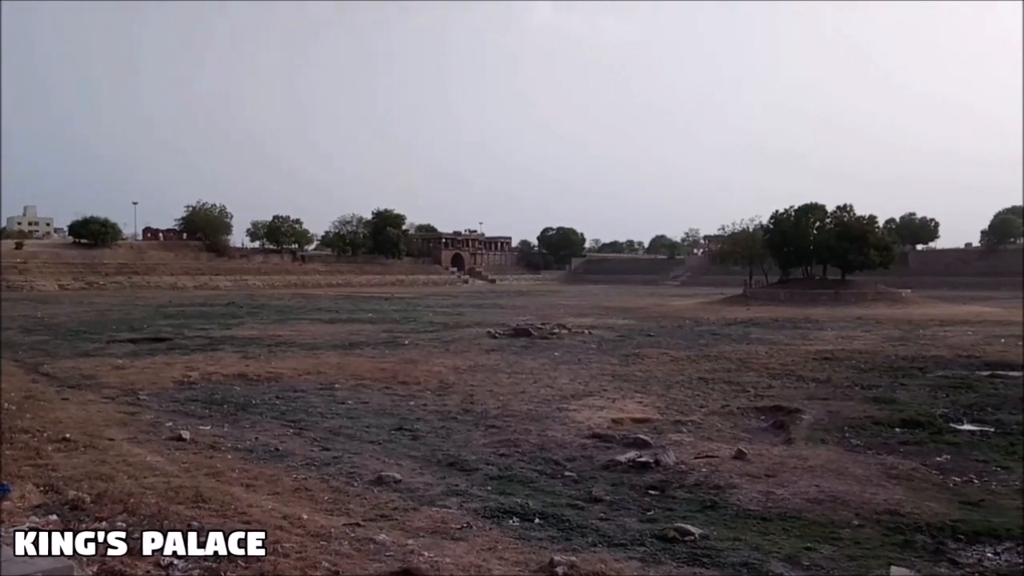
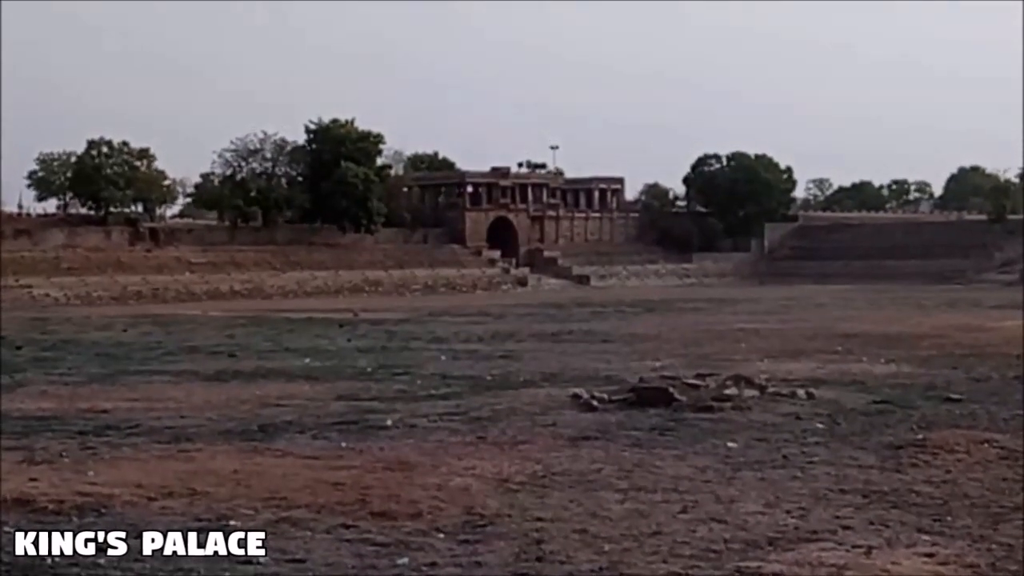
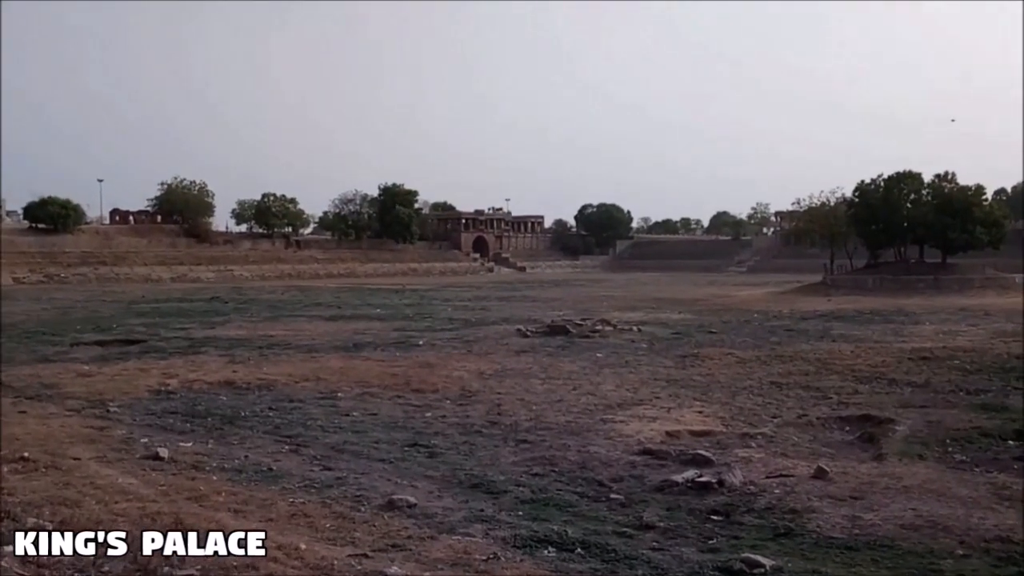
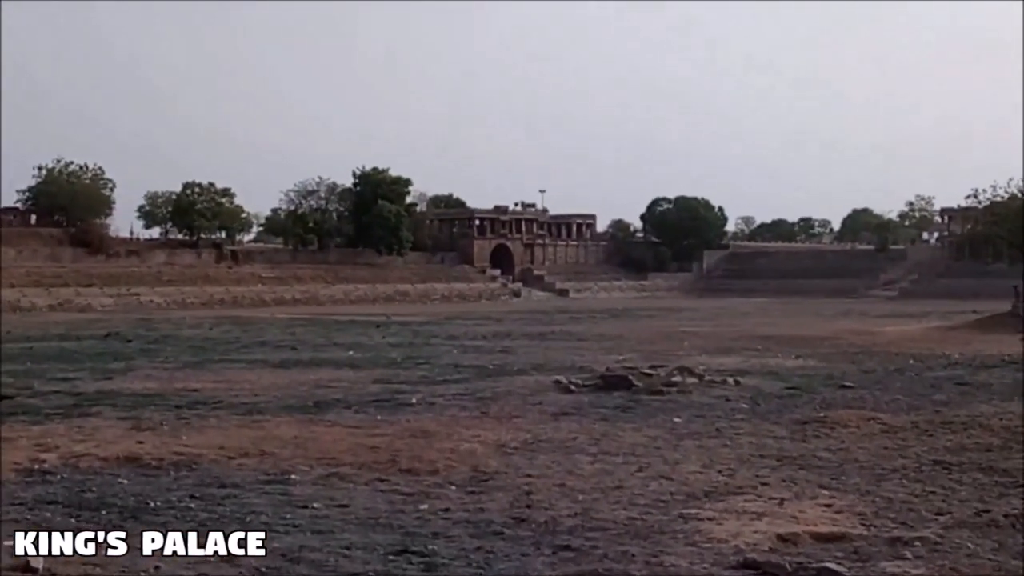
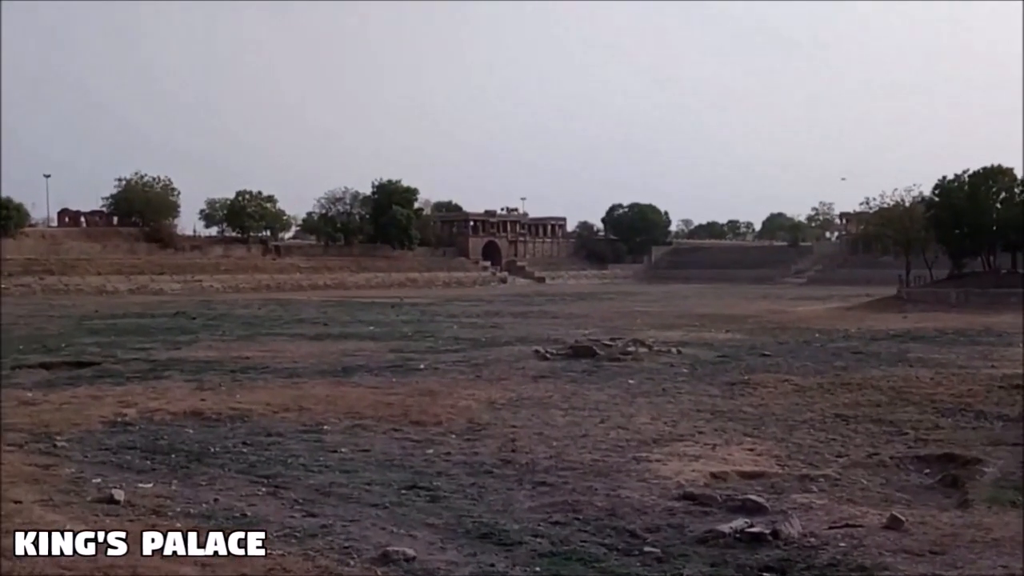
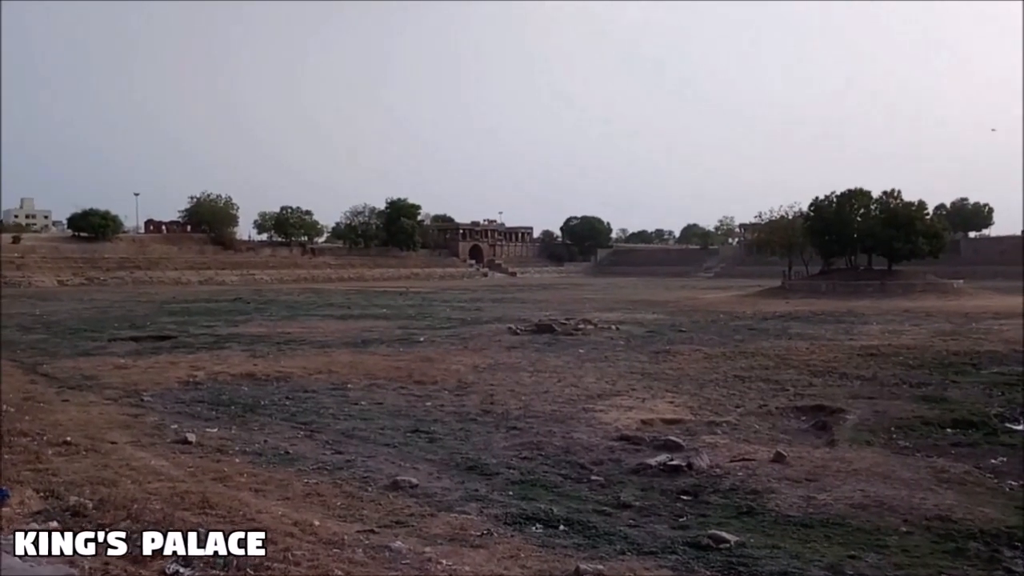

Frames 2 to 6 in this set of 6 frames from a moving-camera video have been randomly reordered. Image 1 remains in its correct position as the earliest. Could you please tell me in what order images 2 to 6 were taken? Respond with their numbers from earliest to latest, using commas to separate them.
6, 3, 5, 4, 2
